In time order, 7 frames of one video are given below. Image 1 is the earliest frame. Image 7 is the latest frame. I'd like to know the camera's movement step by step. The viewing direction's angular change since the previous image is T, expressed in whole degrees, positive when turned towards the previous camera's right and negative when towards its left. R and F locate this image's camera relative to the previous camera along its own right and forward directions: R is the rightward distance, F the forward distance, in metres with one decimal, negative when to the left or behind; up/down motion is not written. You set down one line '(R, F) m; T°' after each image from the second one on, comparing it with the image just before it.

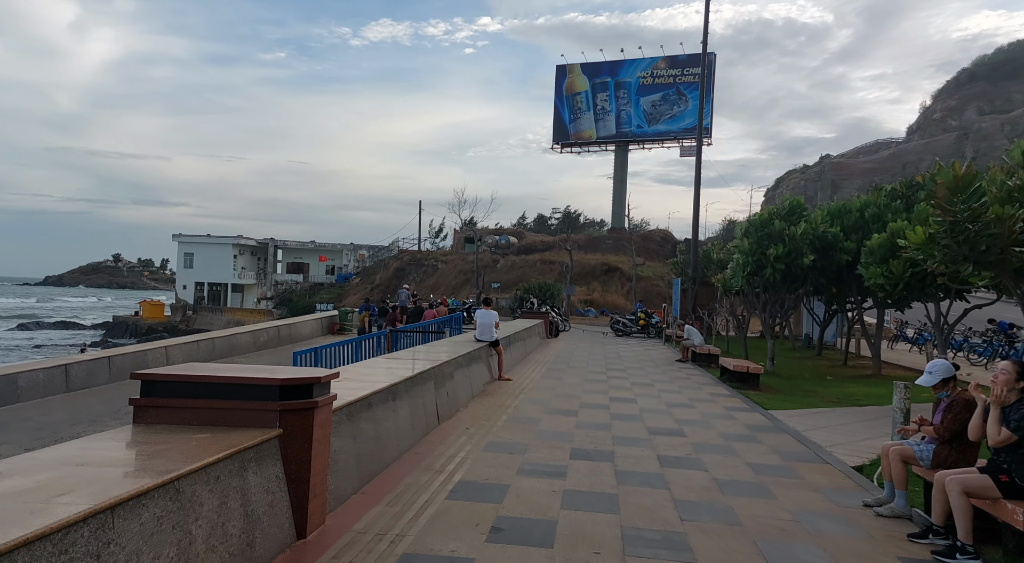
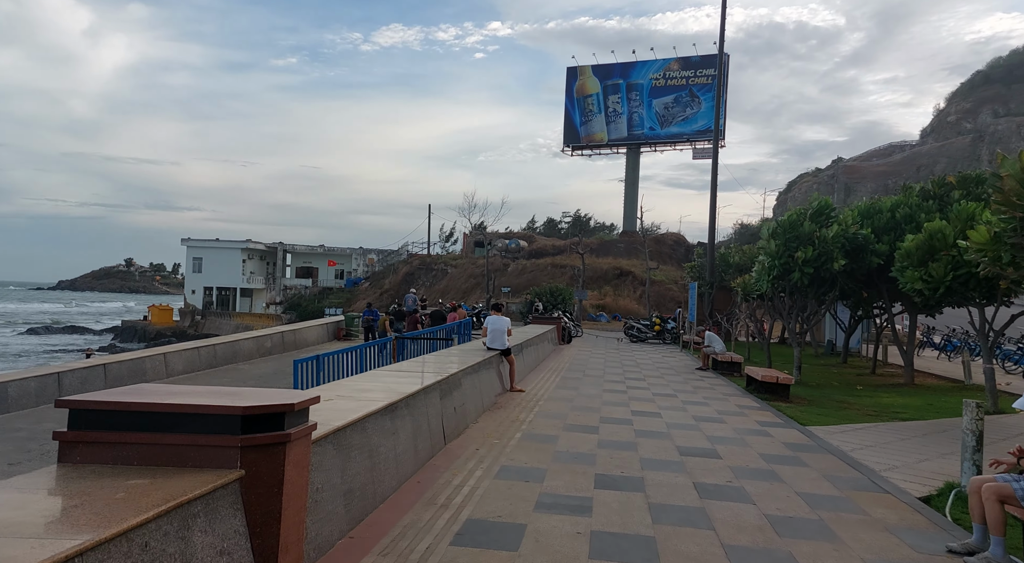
(0.0, +0.6) m; -1°
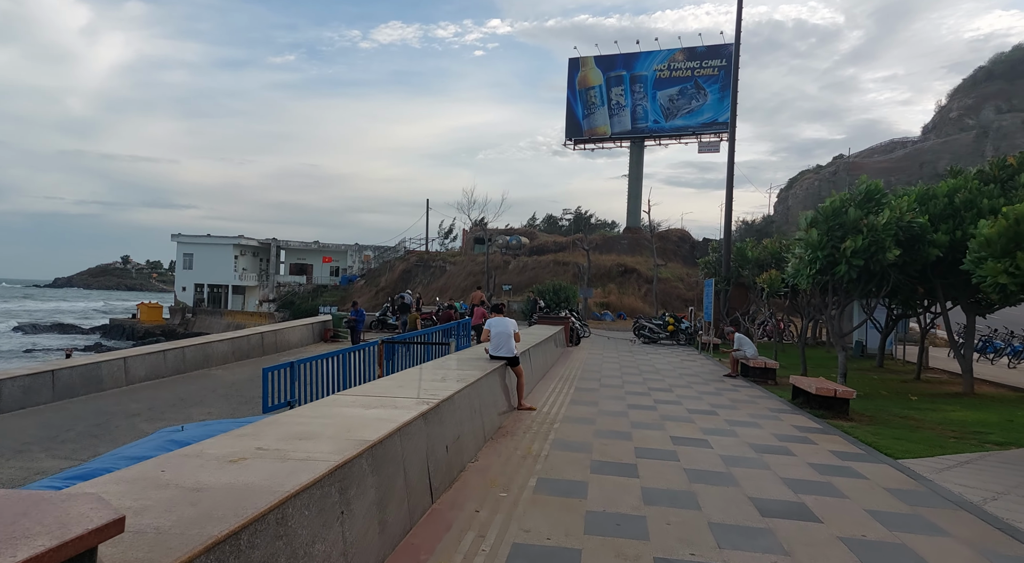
(-0.2, +0.7) m; 0°
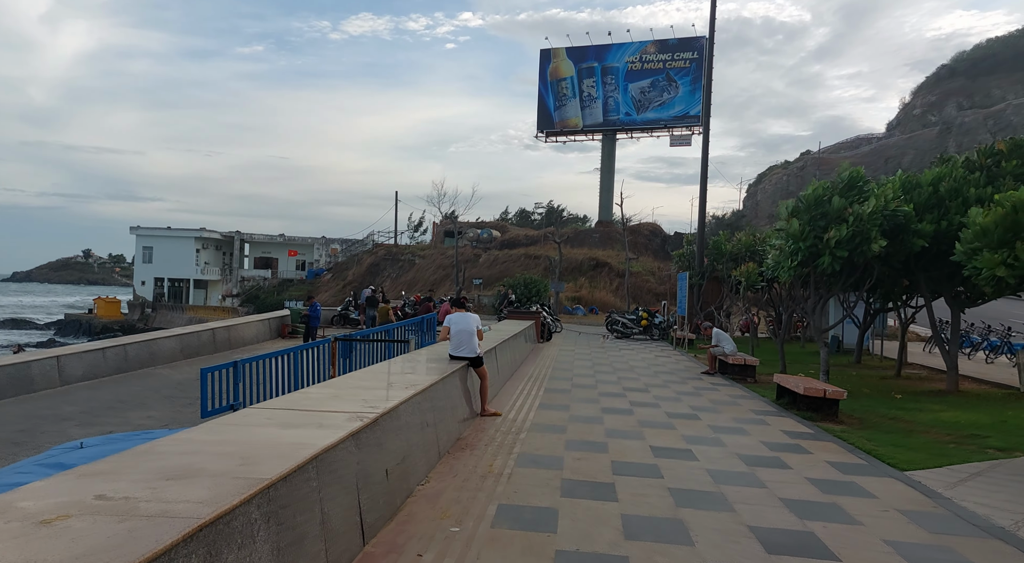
(+0.1, +0.9) m; +3°
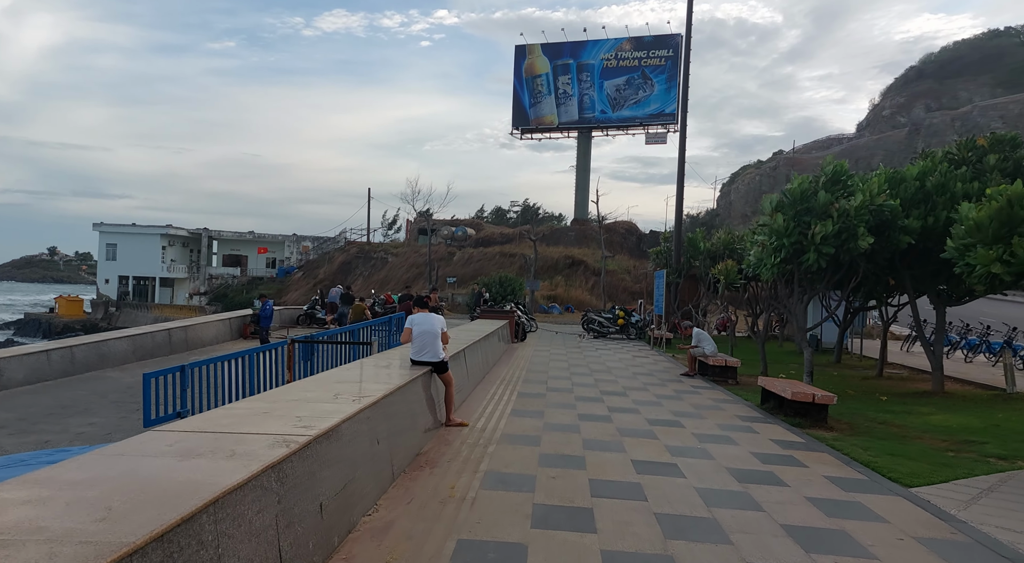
(+0.1, +0.7) m; +2°
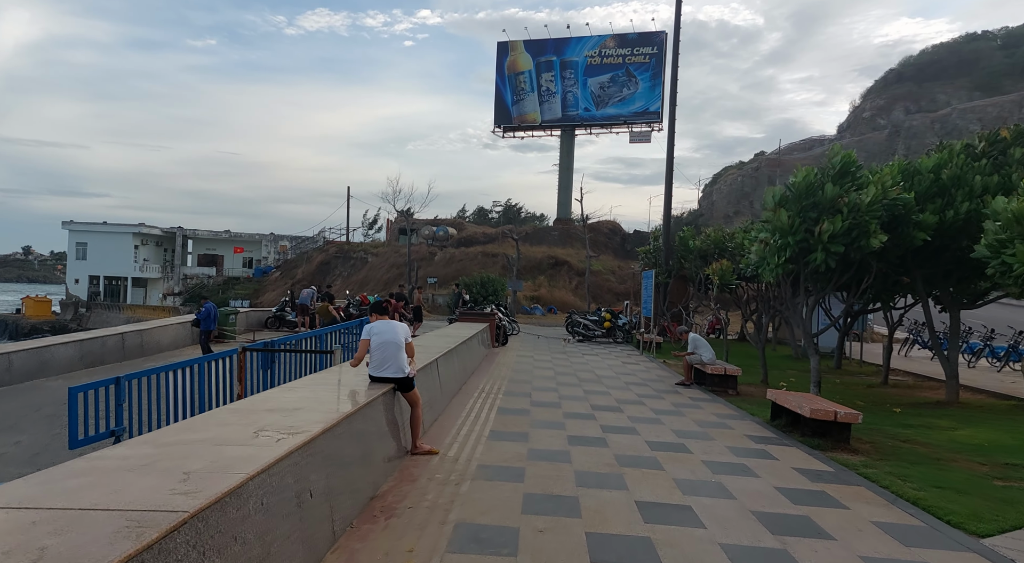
(0.0, +1.0) m; +2°
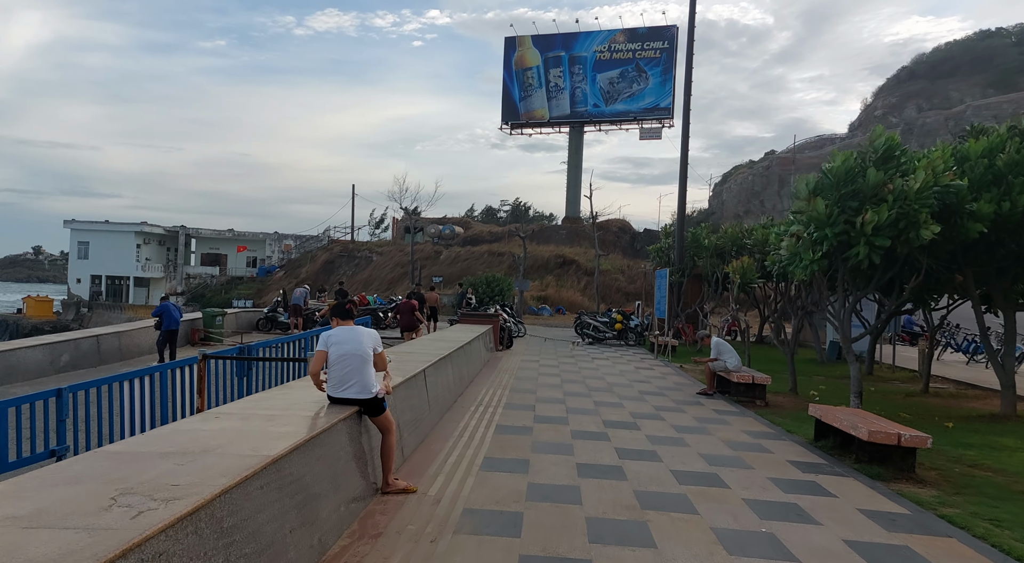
(+0.1, +1.1) m; -1°
